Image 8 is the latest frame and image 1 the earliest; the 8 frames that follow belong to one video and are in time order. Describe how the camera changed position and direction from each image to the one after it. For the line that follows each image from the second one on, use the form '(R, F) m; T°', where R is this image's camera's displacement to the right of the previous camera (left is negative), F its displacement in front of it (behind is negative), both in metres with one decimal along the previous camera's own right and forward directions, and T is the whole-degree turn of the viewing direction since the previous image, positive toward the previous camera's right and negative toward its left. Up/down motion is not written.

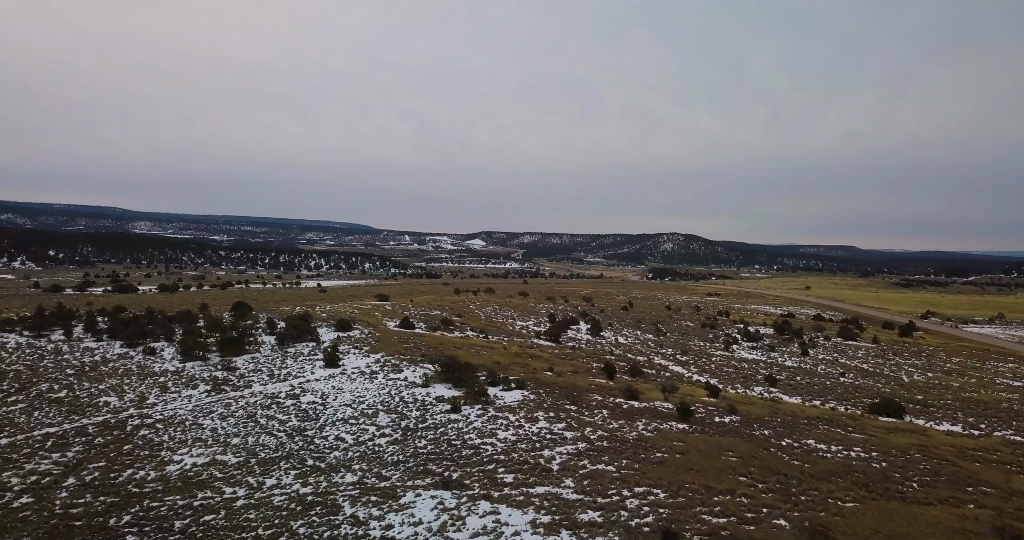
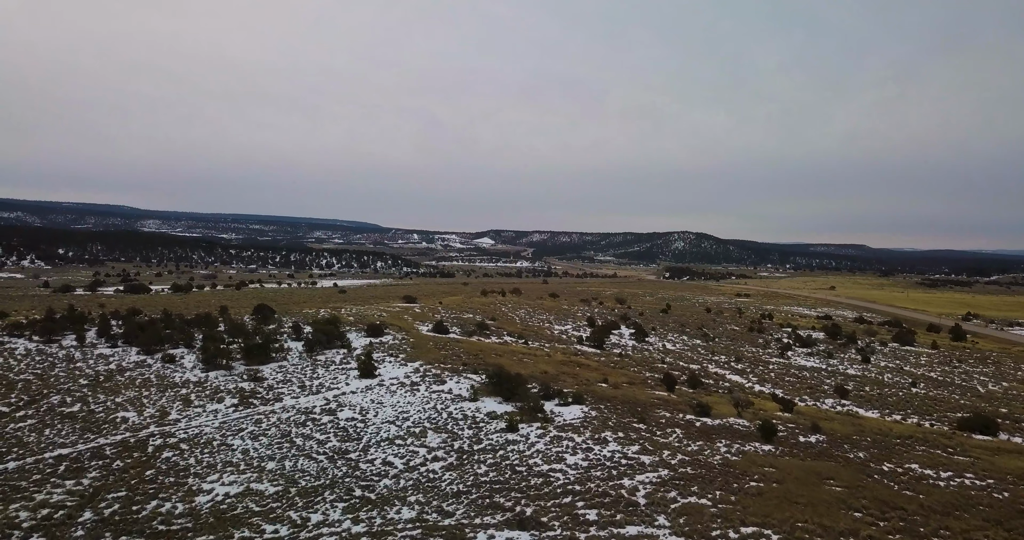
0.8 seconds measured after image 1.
(-1.4, +2.1) m; -1°
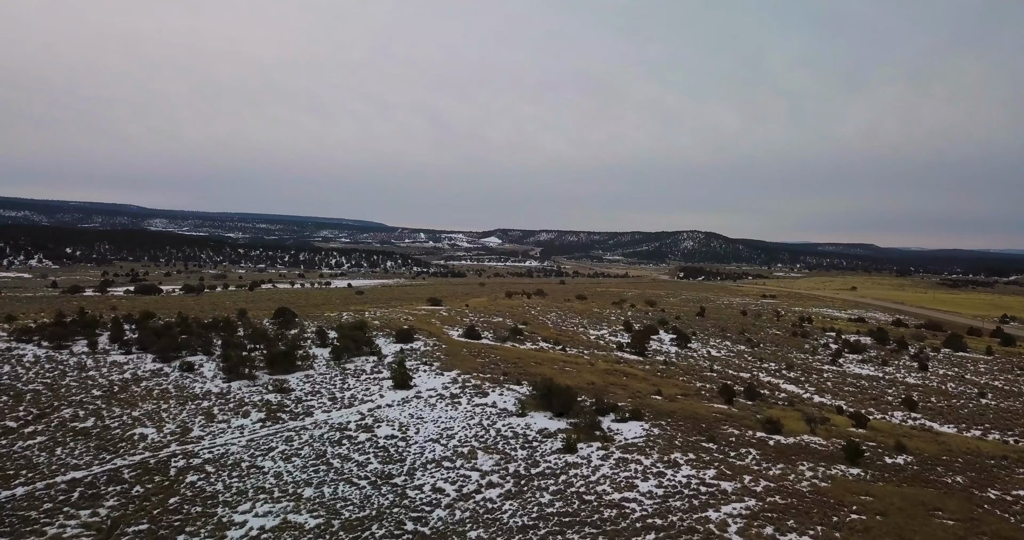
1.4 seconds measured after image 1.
(-1.2, +1.7) m; 0°
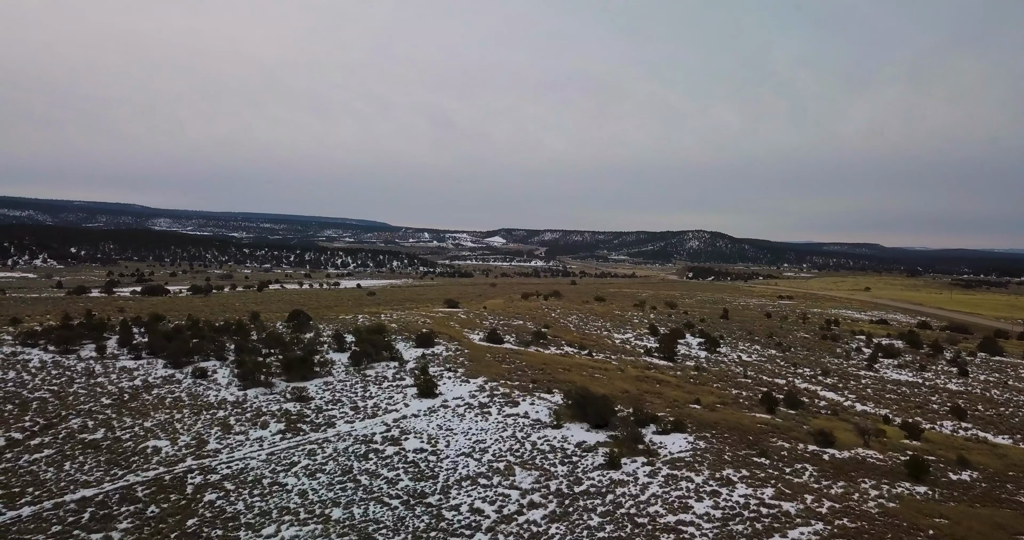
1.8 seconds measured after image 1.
(-0.8, +1.1) m; 0°
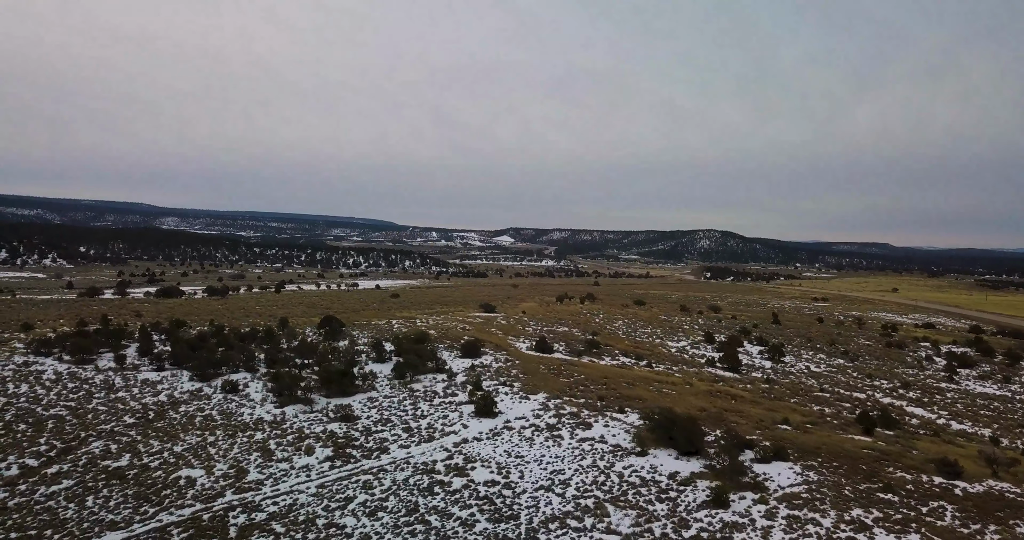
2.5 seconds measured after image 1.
(-1.5, +2.1) m; 0°
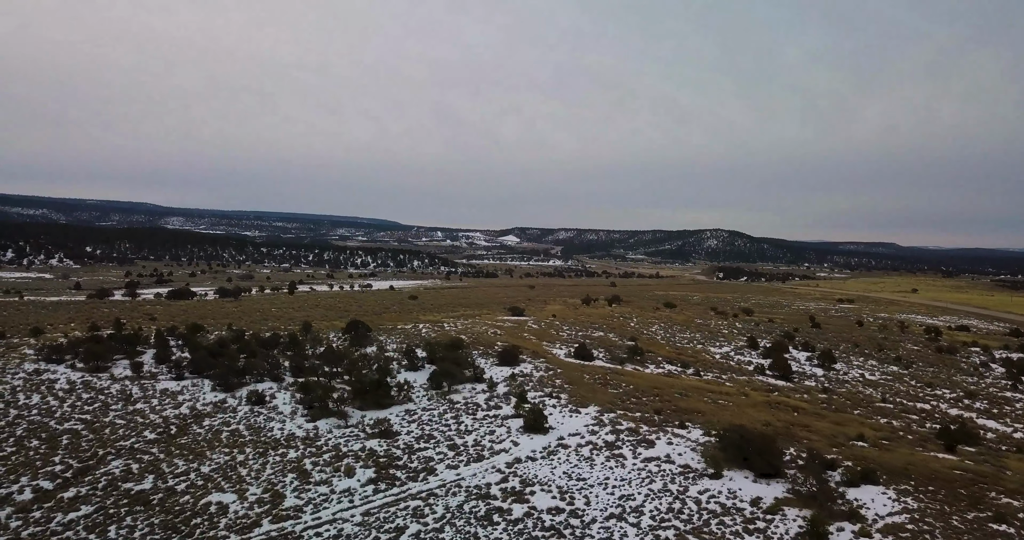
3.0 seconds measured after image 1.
(-1.1, +1.4) m; 0°
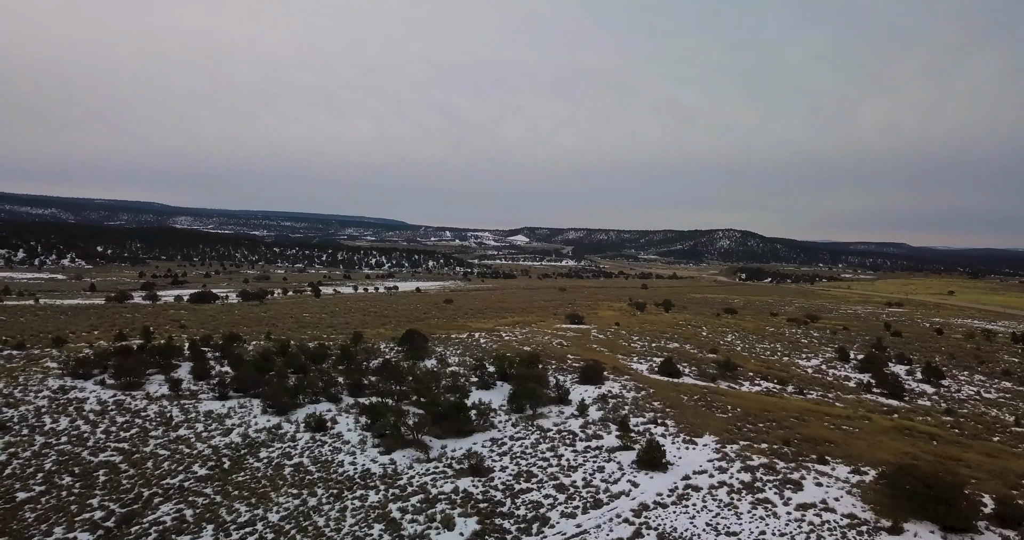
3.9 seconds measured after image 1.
(-2.0, +2.4) m; 0°
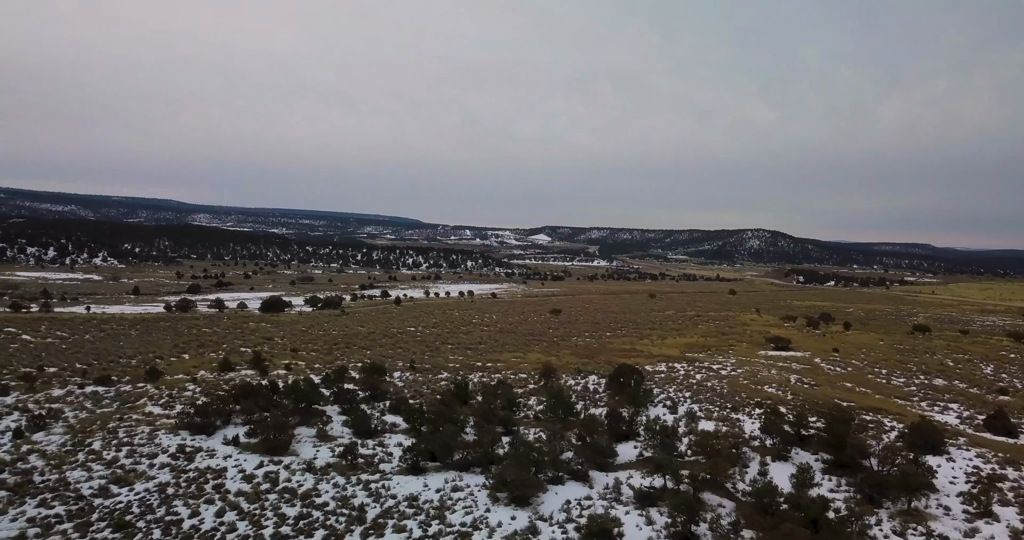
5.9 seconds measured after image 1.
(-5.4, +5.6) m; -1°
